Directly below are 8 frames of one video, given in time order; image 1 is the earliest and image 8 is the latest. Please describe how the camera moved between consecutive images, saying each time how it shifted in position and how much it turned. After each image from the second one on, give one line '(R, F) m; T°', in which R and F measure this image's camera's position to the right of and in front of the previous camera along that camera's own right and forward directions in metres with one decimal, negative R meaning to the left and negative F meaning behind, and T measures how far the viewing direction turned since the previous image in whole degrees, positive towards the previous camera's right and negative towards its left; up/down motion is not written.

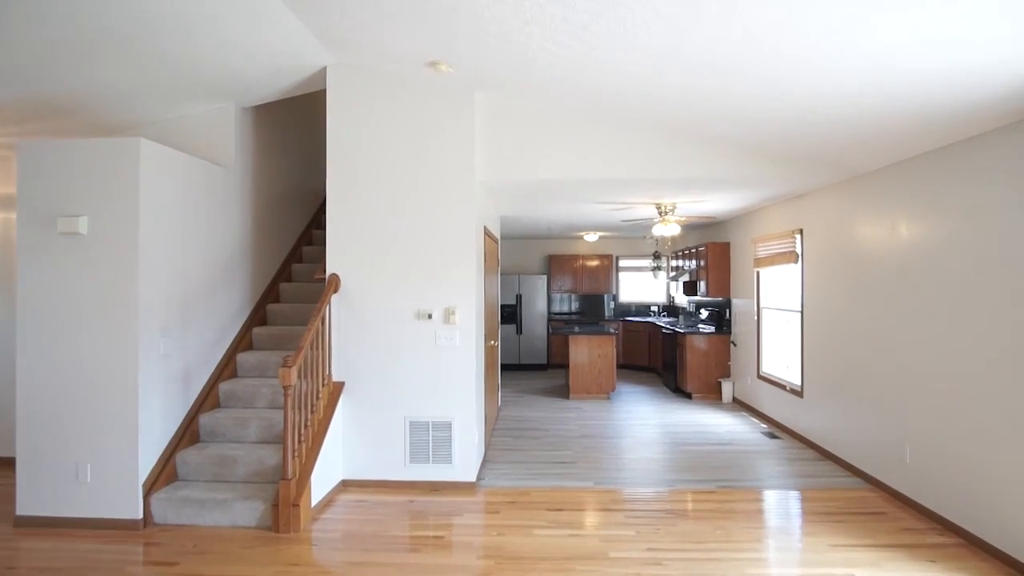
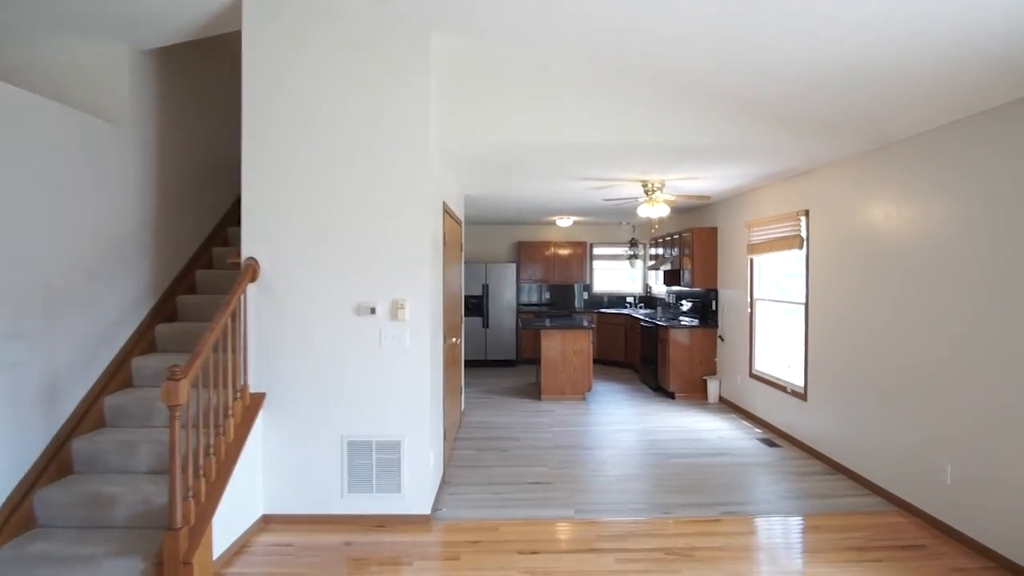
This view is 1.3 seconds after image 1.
(0.0, +0.8) m; +3°
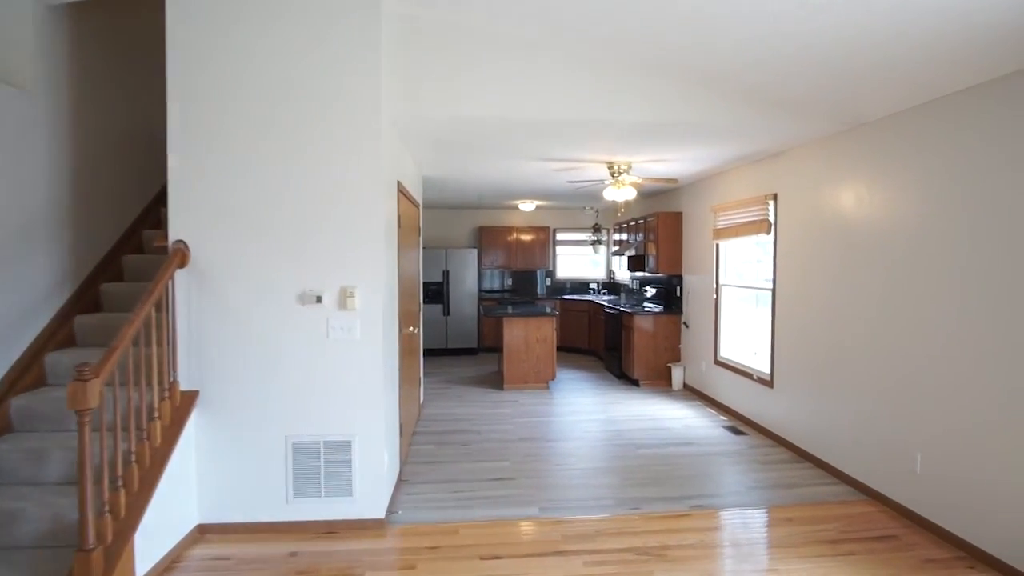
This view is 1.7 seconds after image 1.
(0.0, +0.2) m; +4°
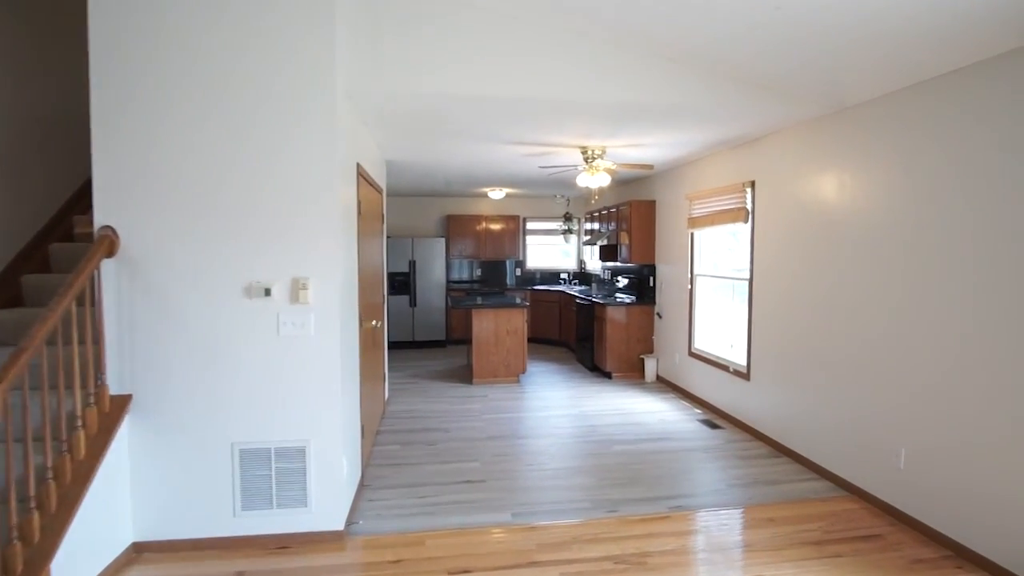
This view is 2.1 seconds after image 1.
(0.0, +0.2) m; +3°
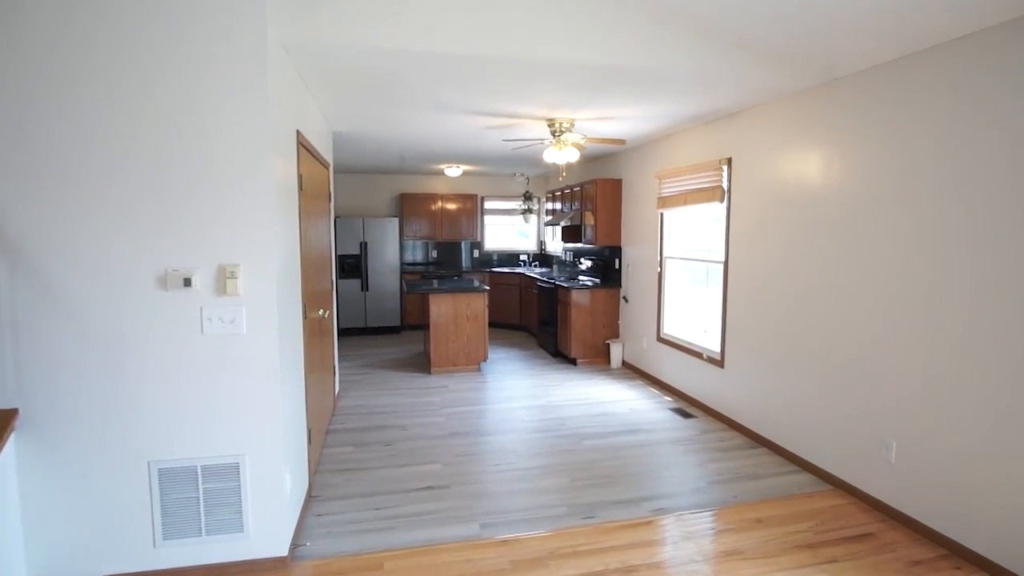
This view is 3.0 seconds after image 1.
(-0.1, +0.3) m; +5°
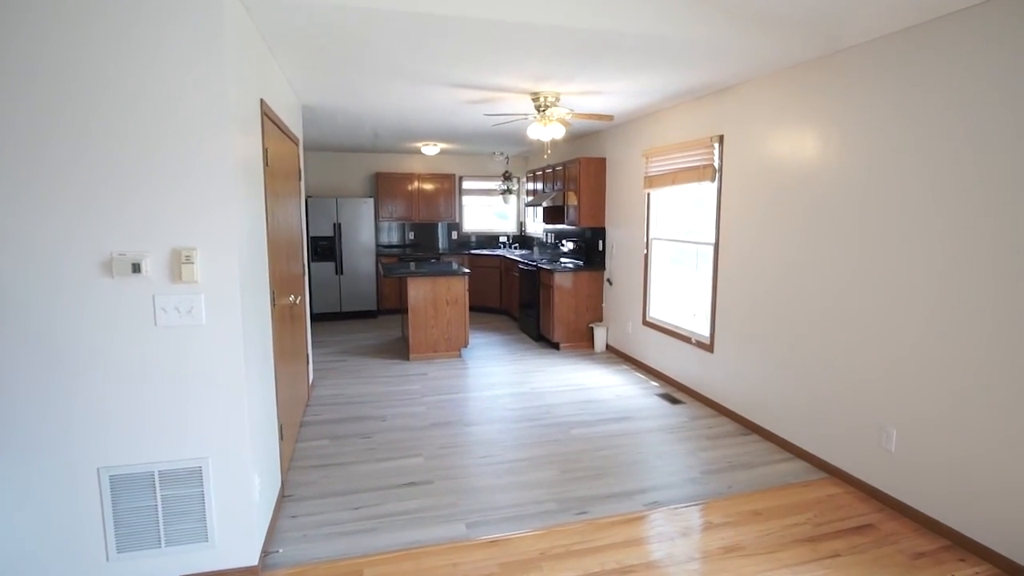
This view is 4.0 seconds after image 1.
(0.0, +0.2) m; +2°
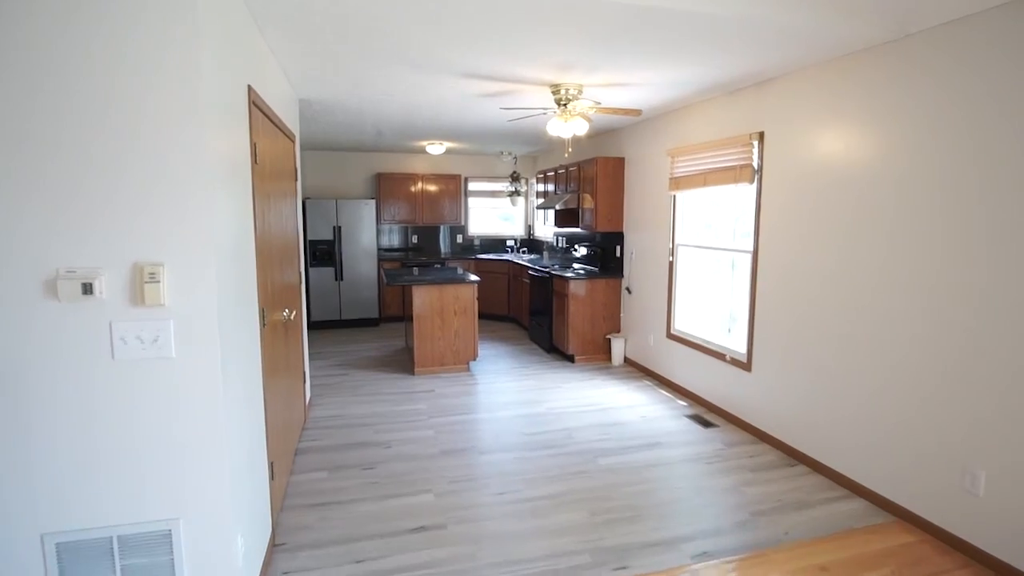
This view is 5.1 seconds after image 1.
(-0.1, +0.4) m; 0°
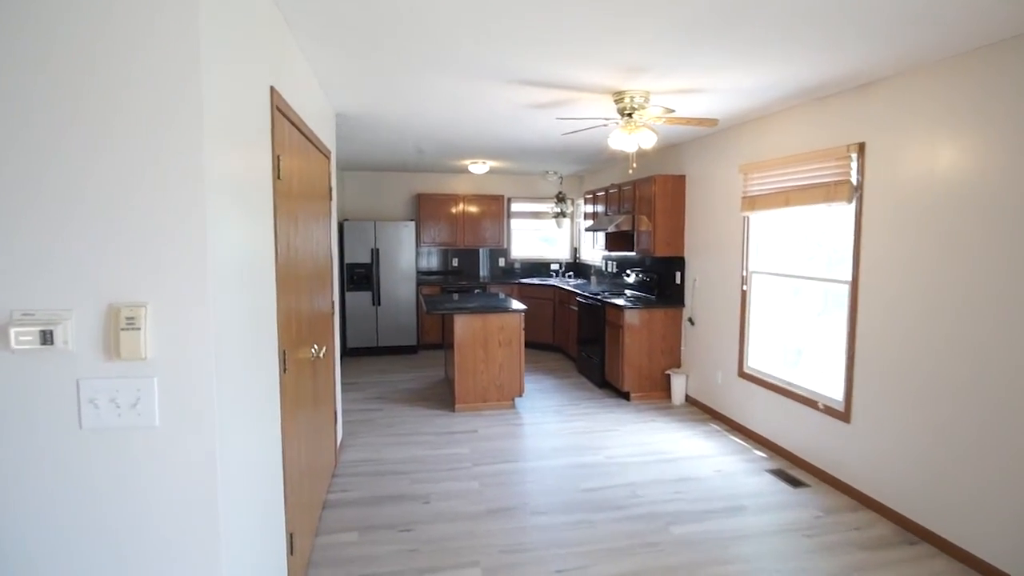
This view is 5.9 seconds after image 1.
(-0.1, +0.4) m; -4°
